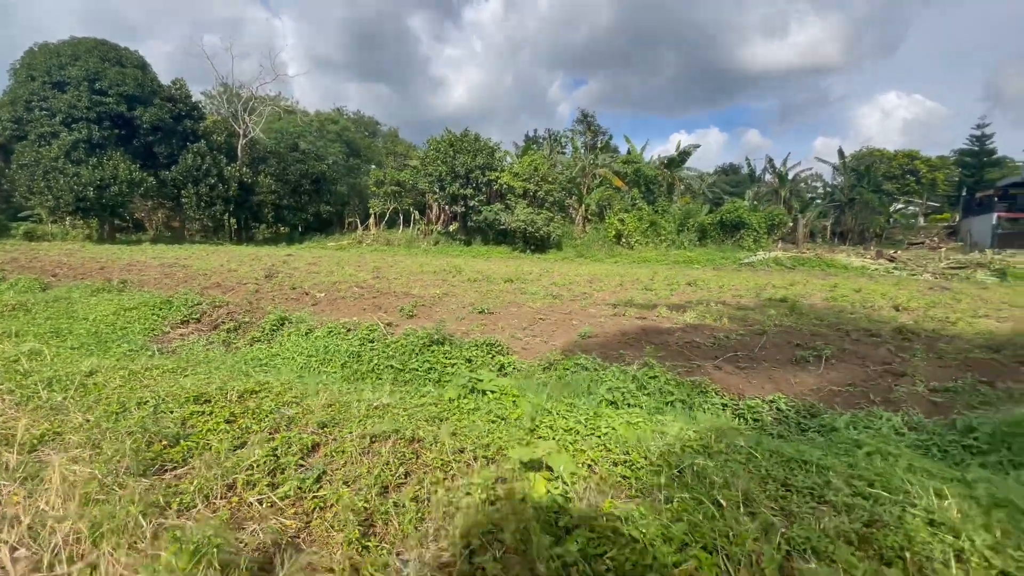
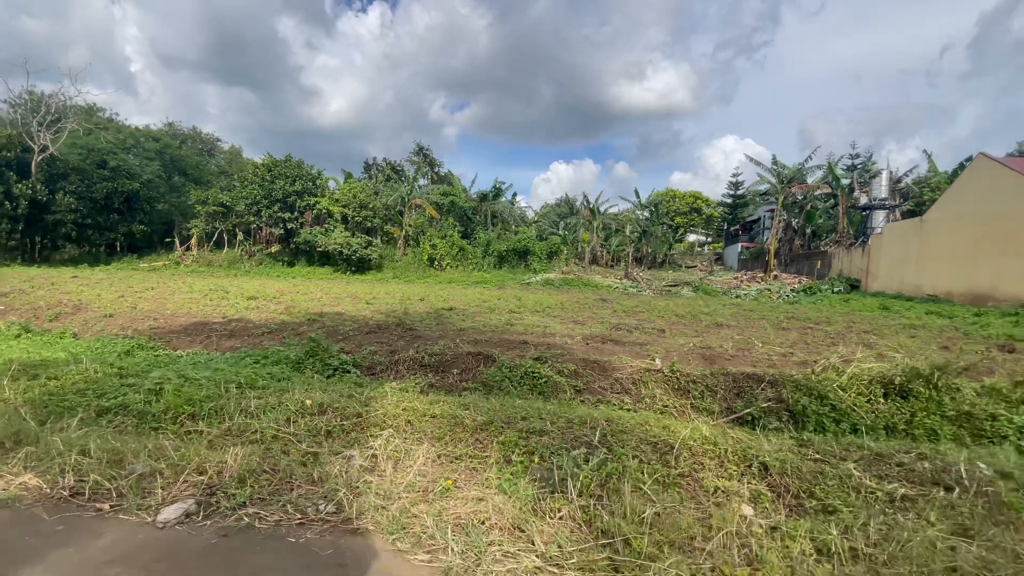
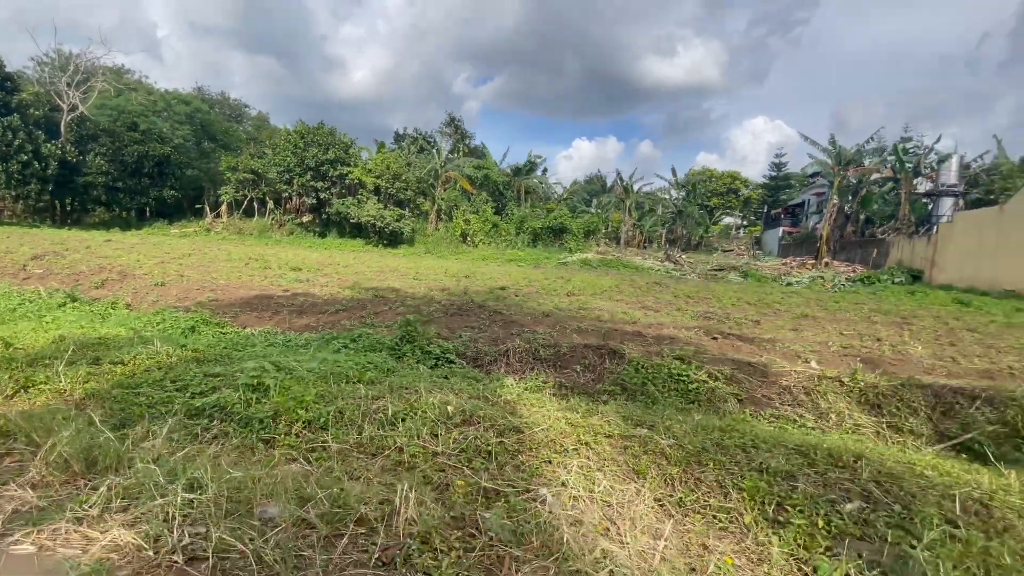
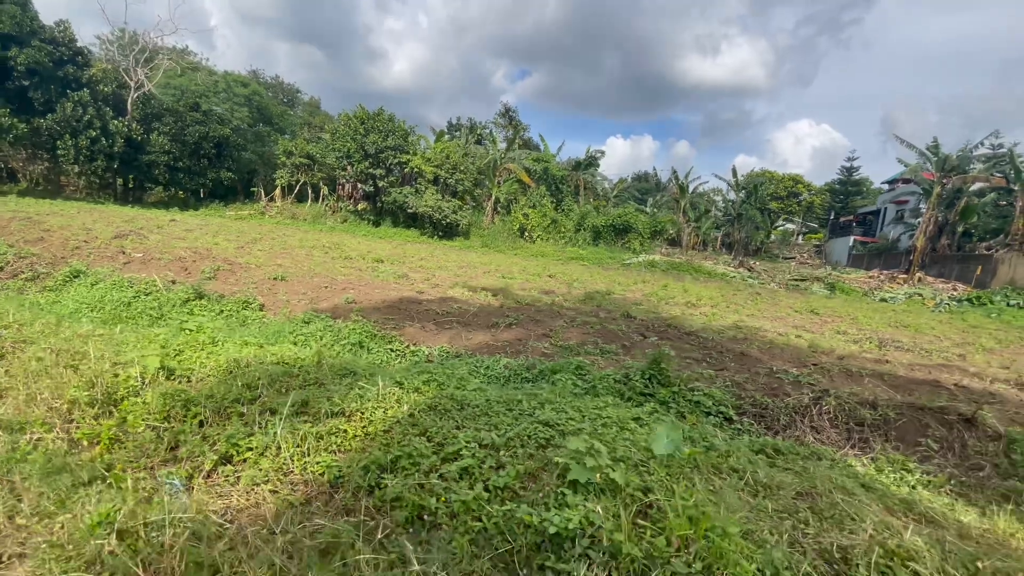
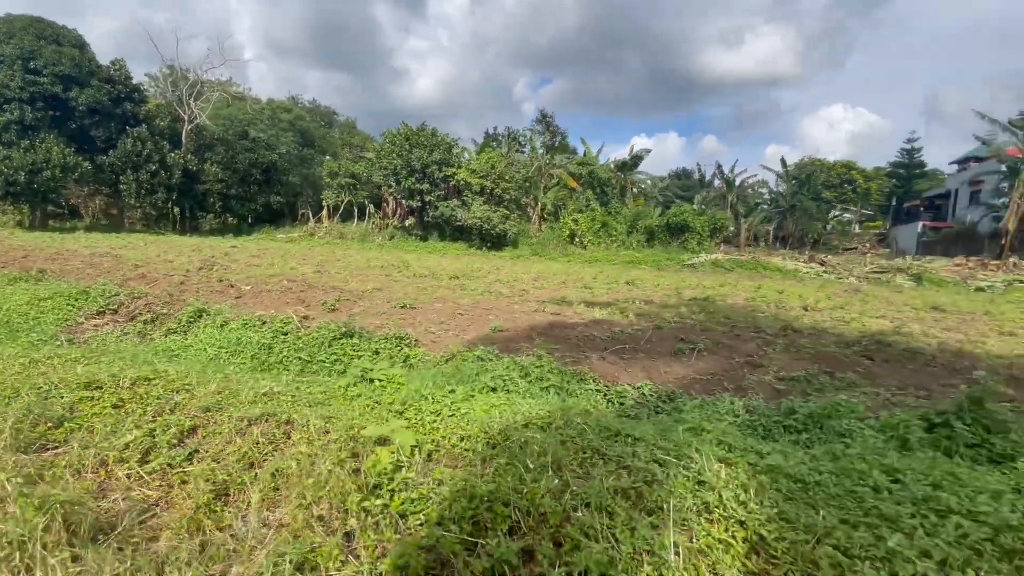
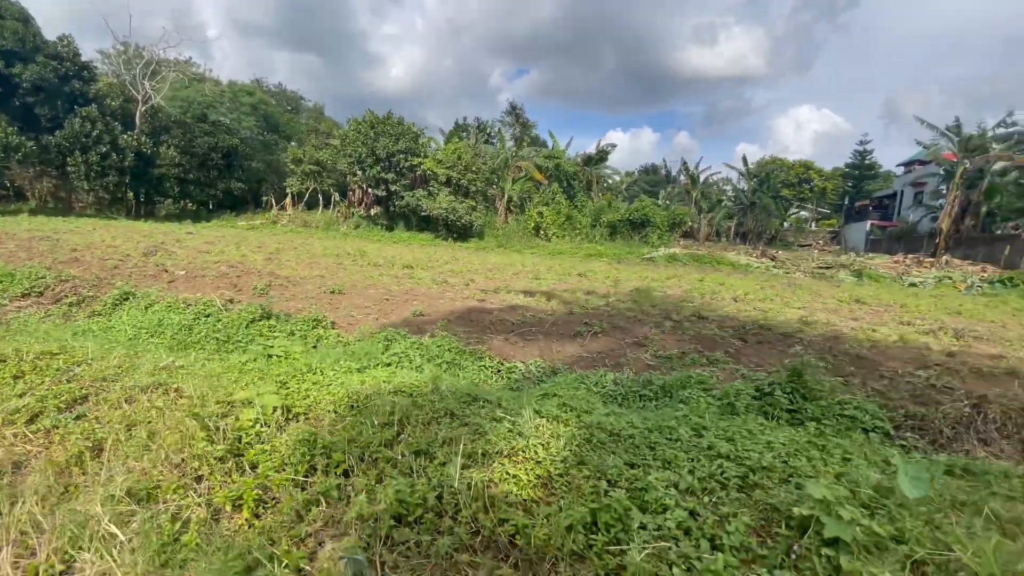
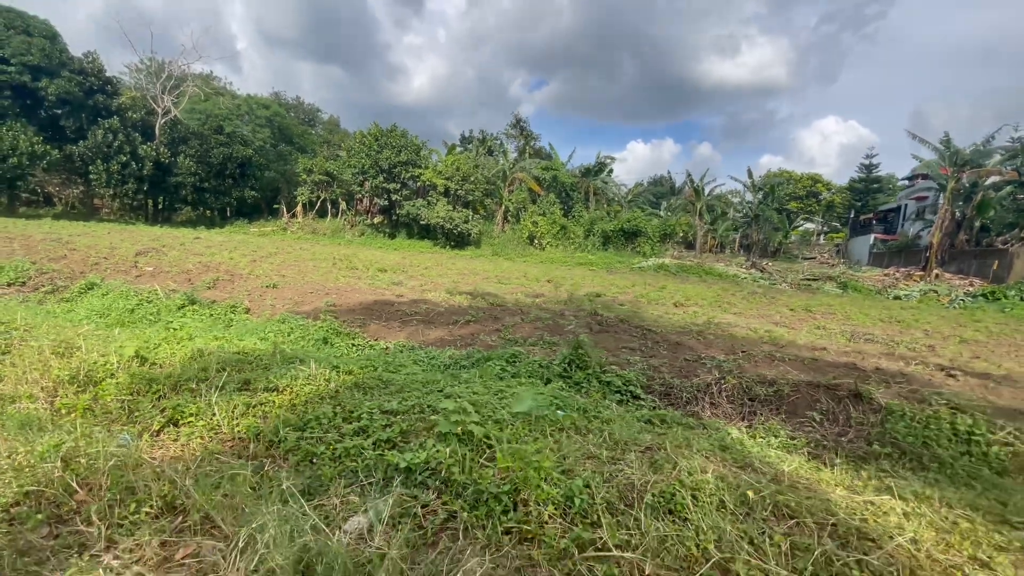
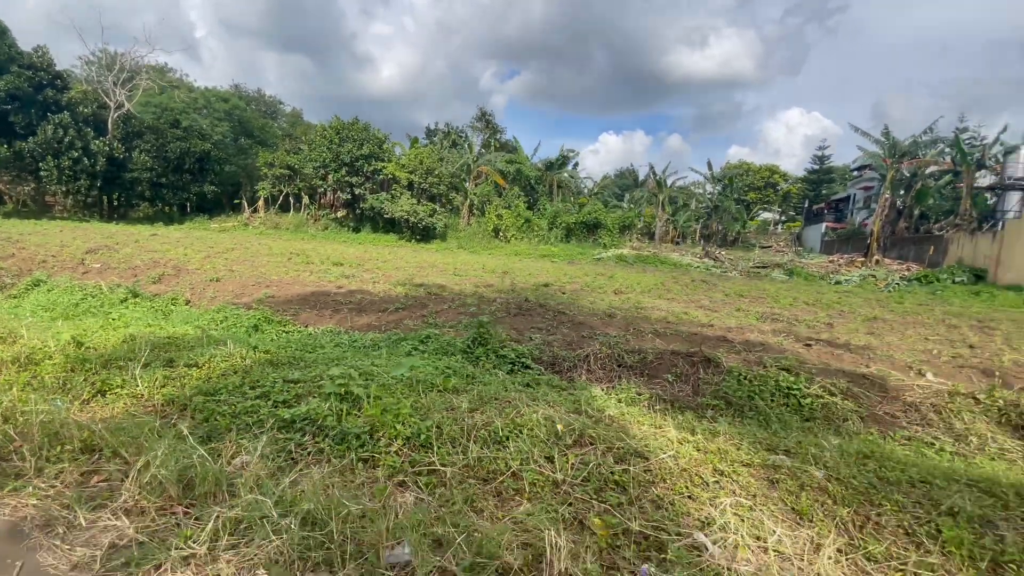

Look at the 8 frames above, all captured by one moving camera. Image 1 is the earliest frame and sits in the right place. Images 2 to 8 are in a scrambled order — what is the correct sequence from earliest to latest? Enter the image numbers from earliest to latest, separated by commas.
5, 6, 4, 7, 8, 3, 2
